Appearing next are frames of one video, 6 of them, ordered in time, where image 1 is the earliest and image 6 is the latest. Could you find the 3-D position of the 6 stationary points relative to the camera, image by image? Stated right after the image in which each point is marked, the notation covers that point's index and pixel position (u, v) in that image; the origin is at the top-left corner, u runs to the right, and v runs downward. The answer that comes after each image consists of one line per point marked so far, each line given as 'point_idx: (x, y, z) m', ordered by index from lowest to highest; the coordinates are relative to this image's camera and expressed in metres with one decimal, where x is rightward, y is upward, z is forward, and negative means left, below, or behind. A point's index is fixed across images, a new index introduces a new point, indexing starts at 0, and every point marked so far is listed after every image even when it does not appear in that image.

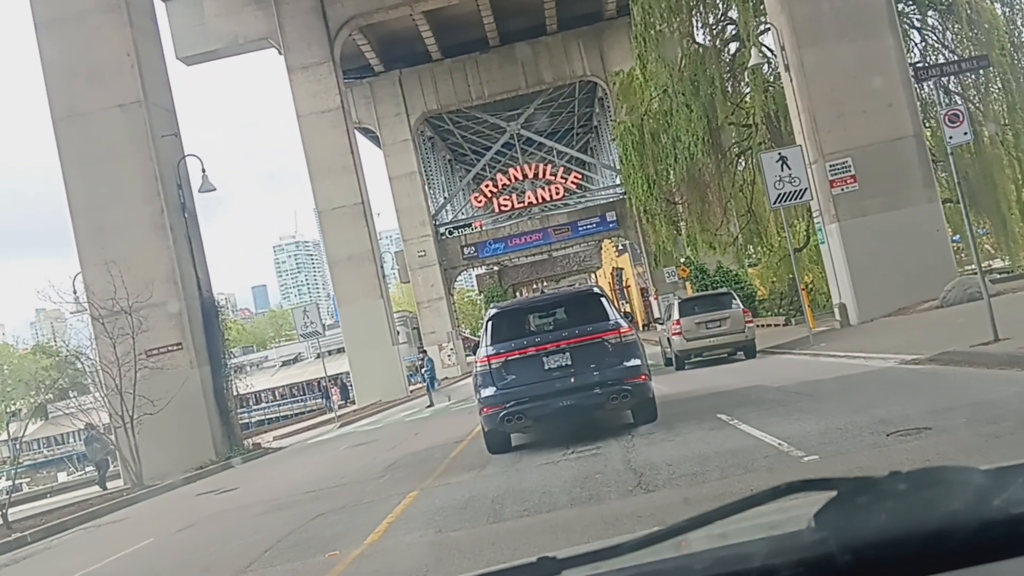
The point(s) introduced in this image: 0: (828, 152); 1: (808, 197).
0: (+7.0, +3.0, +19.4) m
1: (+5.5, +1.7, +16.5) m
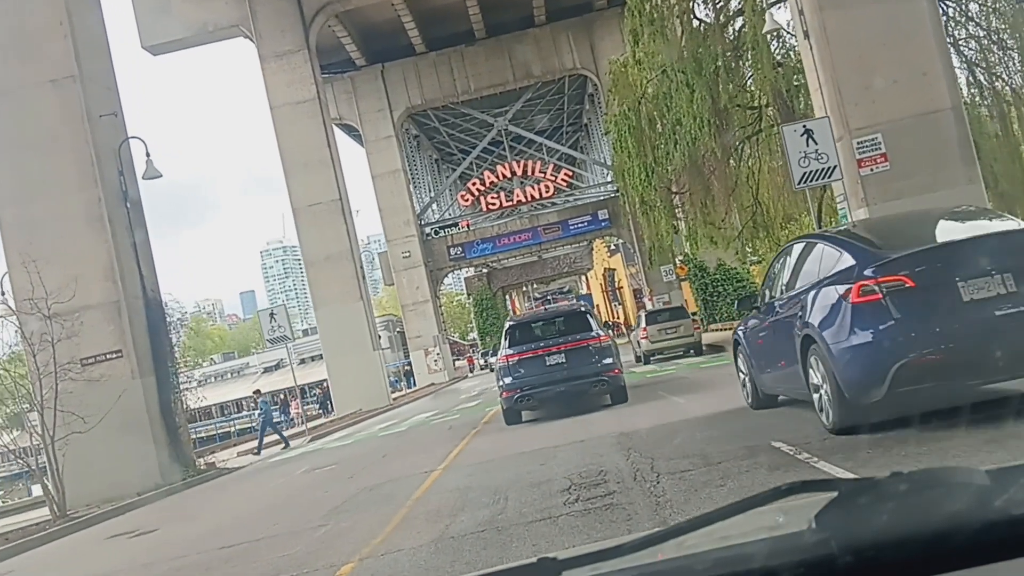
0: (+6.7, +3.1, +17.3) m
1: (+5.2, +1.8, +14.4) m
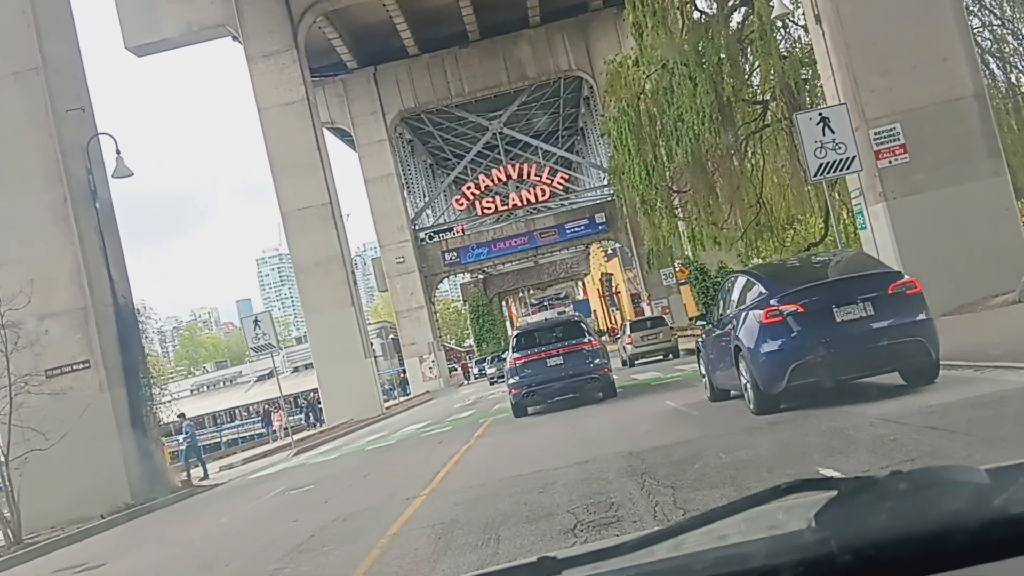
0: (+6.6, +3.1, +16.3) m
1: (+5.1, +1.8, +13.3) m
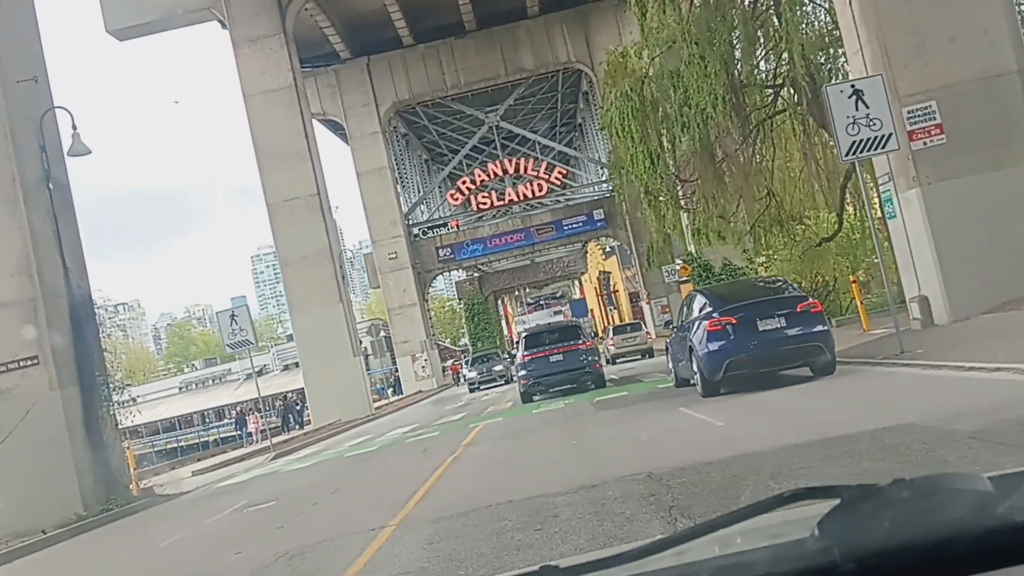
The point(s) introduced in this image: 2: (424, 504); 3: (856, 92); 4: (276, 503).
0: (+6.5, +3.2, +14.9) m
1: (+5.1, +1.9, +12.0) m
2: (-0.9, -2.2, +9.1) m
3: (+4.6, +2.6, +12.0) m
4: (-2.9, -2.6, +10.9) m
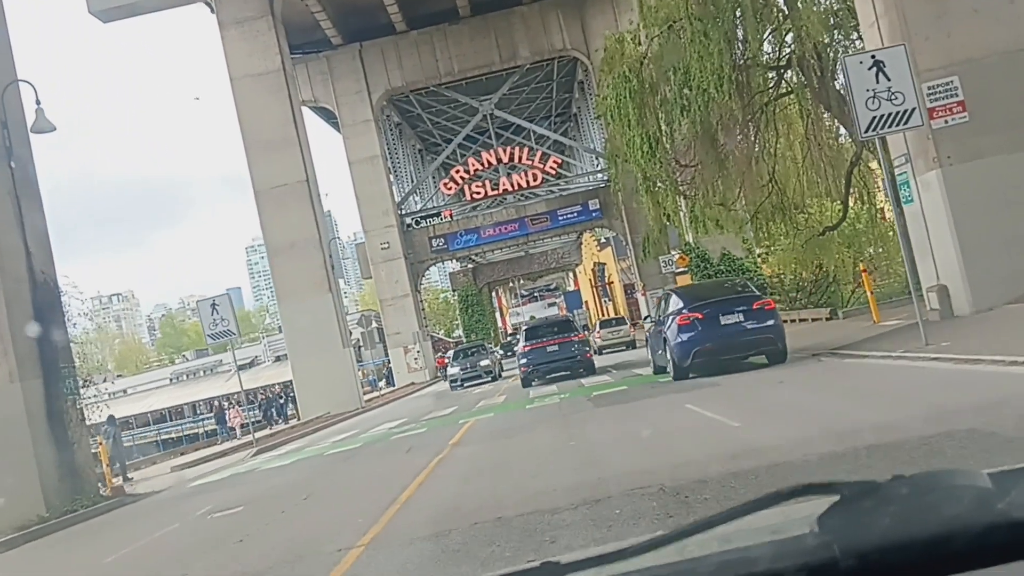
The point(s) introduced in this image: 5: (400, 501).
0: (+6.4, +3.3, +14.1) m
1: (+5.0, +2.1, +11.1) m
2: (-1.0, -2.0, +8.3) m
3: (+4.5, +2.8, +11.2) m
4: (-3.0, -2.4, +10.0) m
5: (-1.1, -2.1, +8.4) m
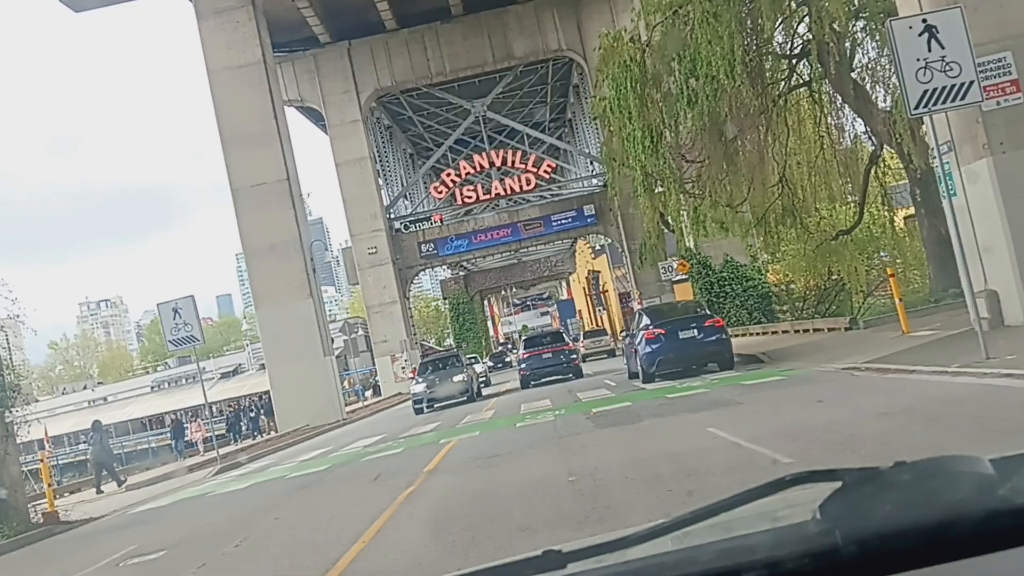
0: (+6.3, +3.2, +12.5) m
1: (+4.9, +2.0, +9.5) m
2: (-1.1, -2.0, +6.6) m
3: (+4.4, +2.7, +9.6) m
4: (-3.1, -2.4, +8.3) m
5: (-1.2, -2.0, +6.8) m
